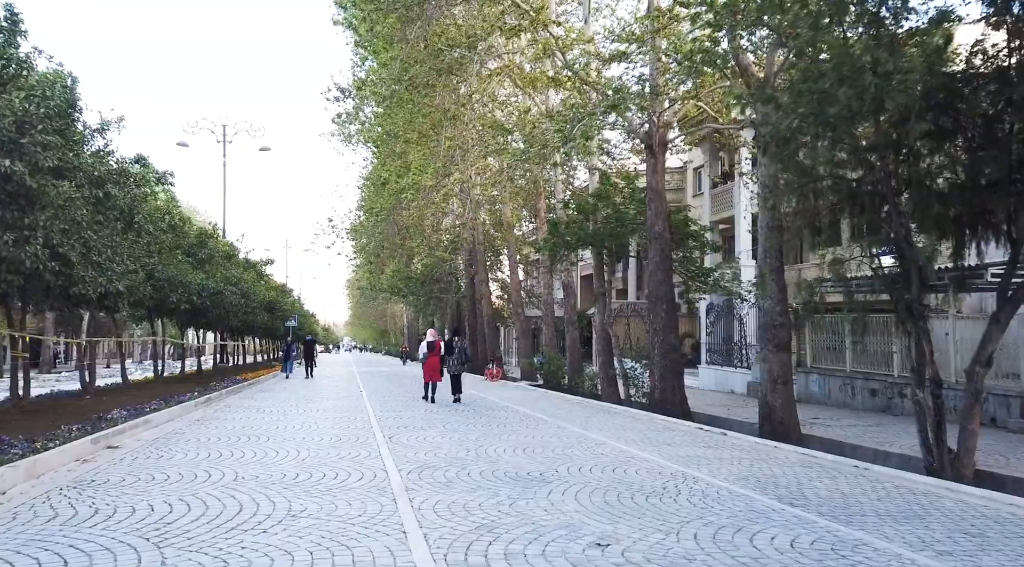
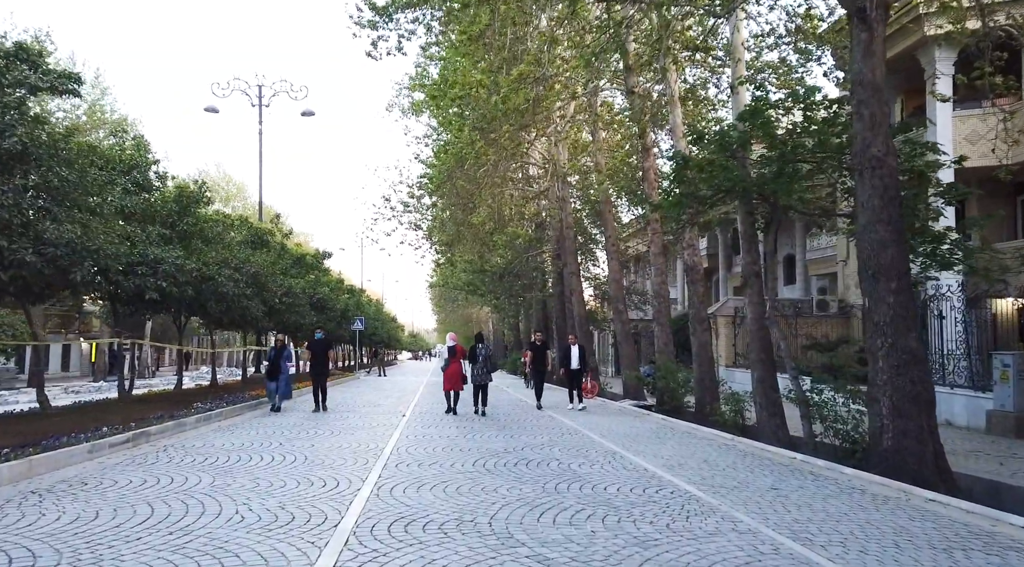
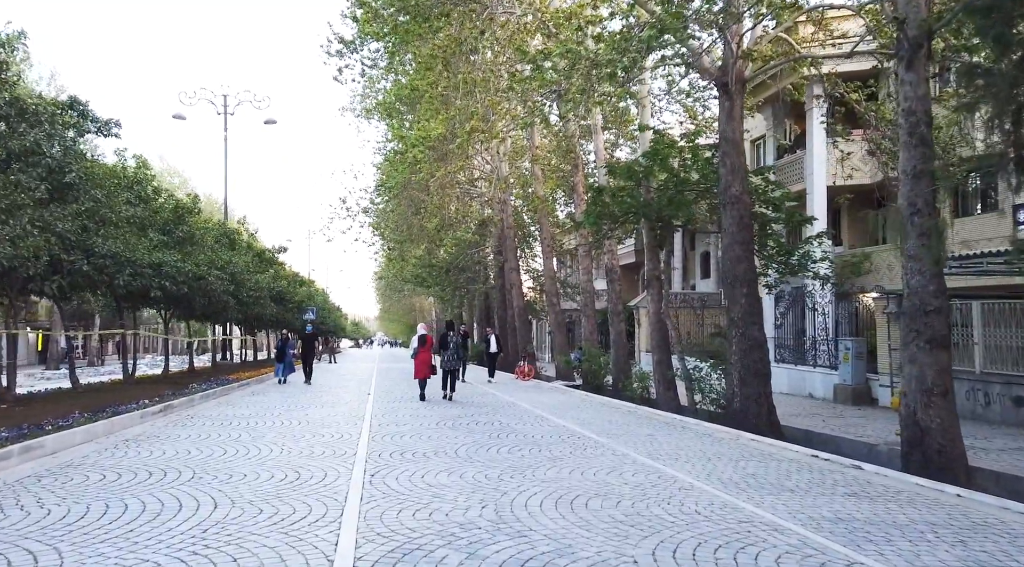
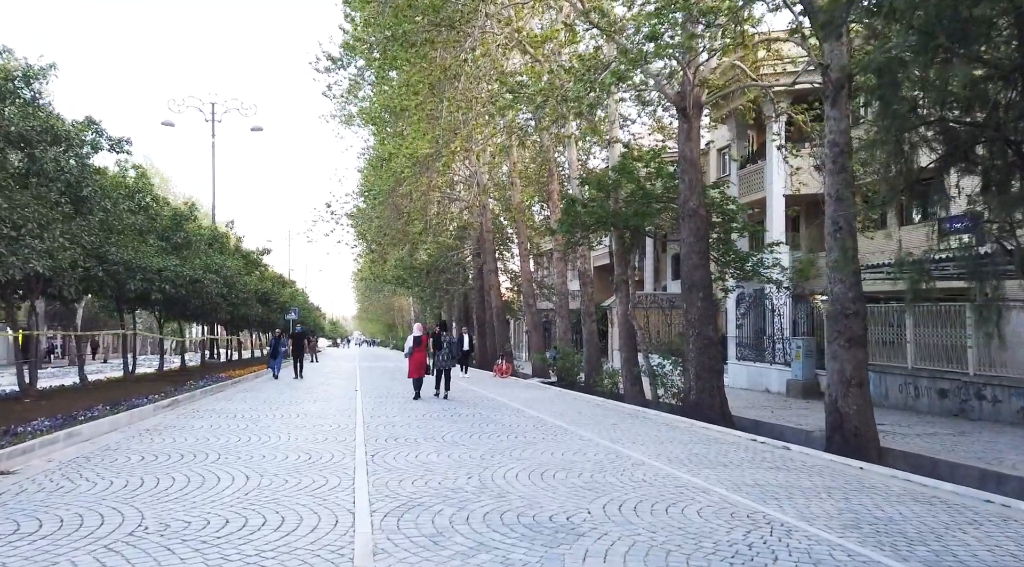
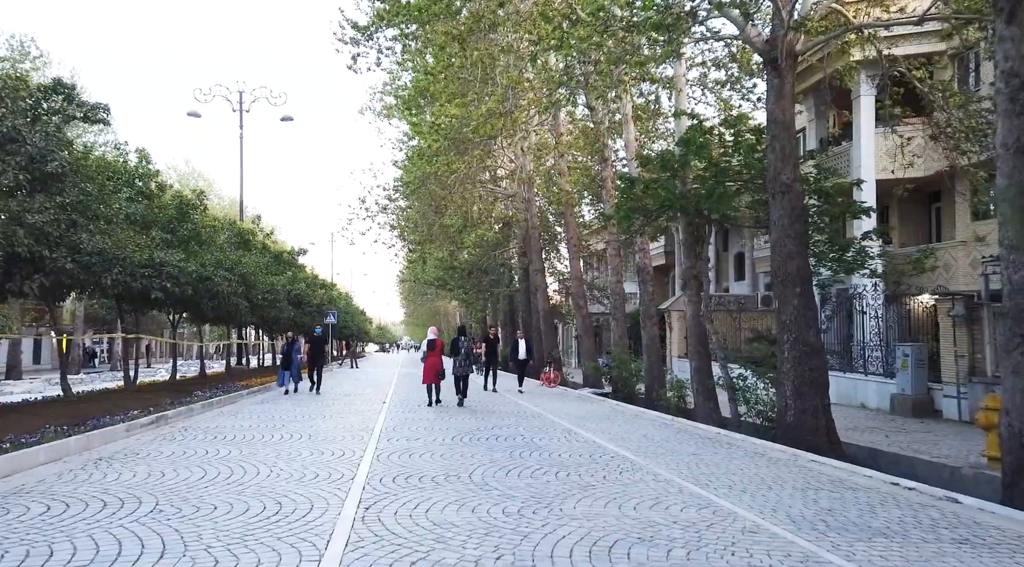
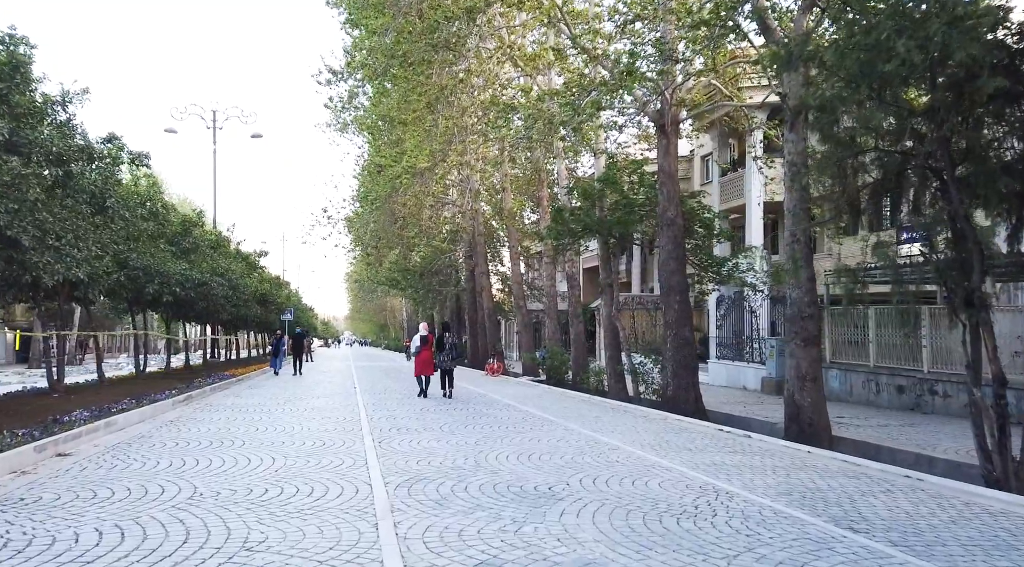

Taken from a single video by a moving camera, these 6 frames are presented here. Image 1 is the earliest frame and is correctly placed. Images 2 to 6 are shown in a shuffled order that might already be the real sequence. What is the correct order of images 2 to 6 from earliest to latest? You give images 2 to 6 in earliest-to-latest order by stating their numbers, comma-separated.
6, 4, 3, 5, 2
